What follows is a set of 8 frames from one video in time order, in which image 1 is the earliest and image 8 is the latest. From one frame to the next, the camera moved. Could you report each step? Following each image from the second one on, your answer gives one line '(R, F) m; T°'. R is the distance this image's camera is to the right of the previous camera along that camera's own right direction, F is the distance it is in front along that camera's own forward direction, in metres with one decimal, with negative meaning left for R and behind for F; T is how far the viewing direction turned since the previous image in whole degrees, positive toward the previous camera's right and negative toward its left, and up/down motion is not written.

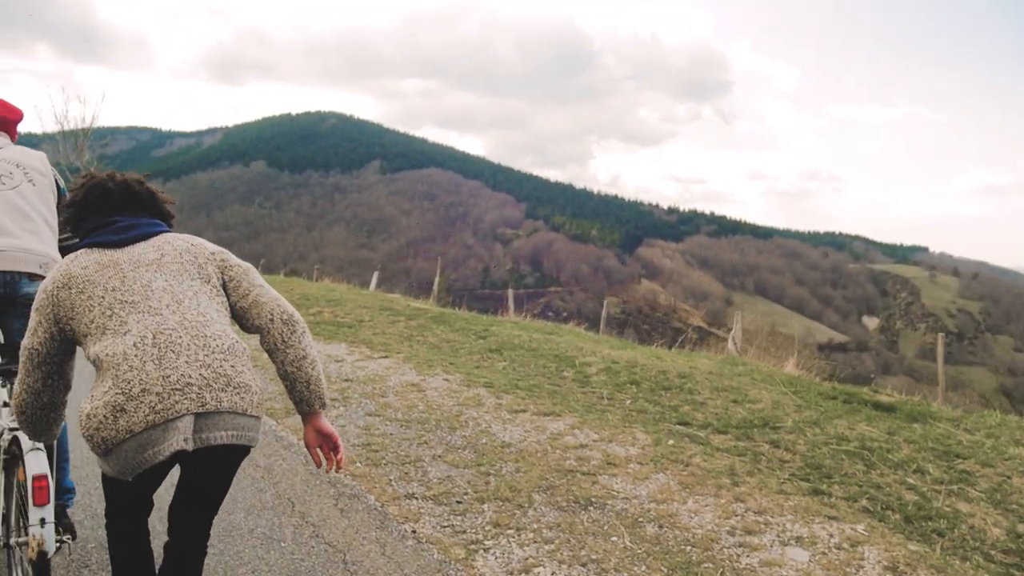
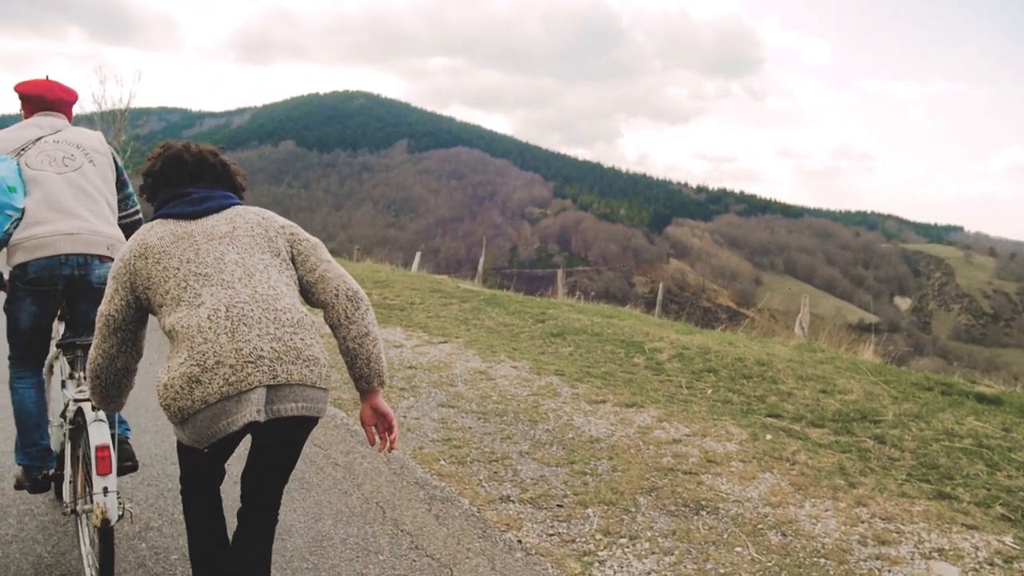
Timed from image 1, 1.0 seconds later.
(-0.4, +0.4) m; -2°
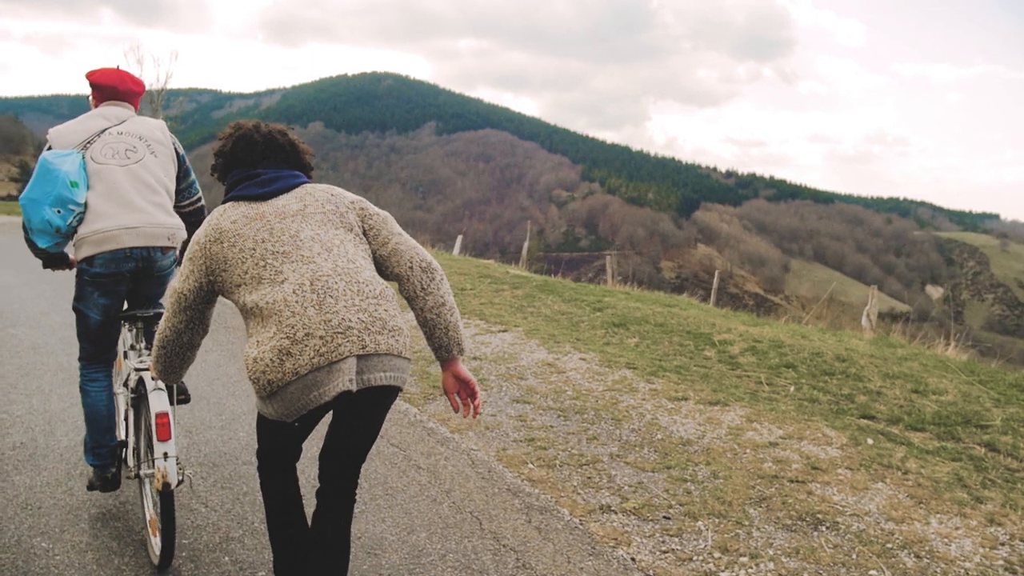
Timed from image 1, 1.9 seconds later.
(-0.4, +0.4) m; -2°
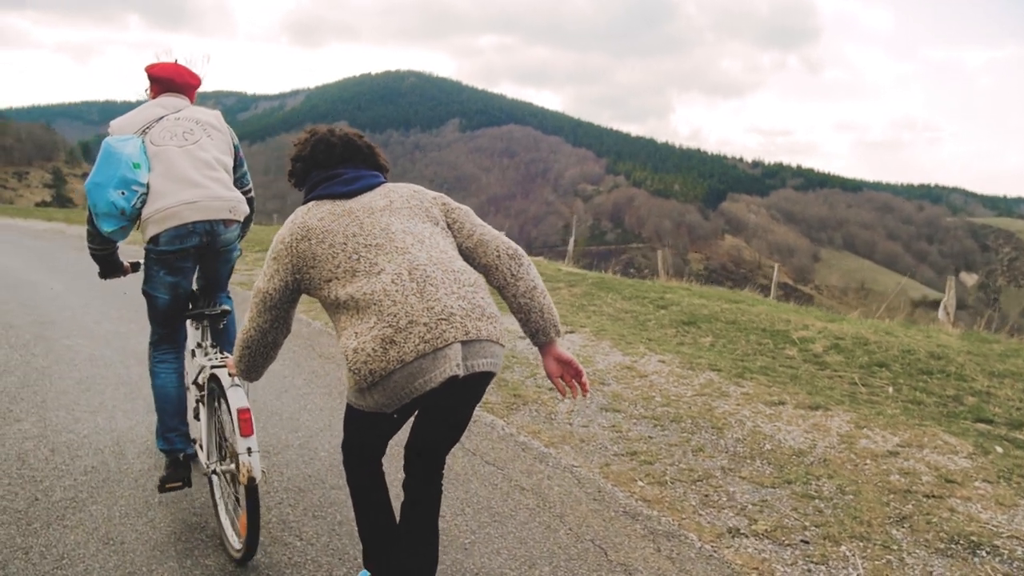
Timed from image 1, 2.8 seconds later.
(-0.4, +0.4) m; -2°
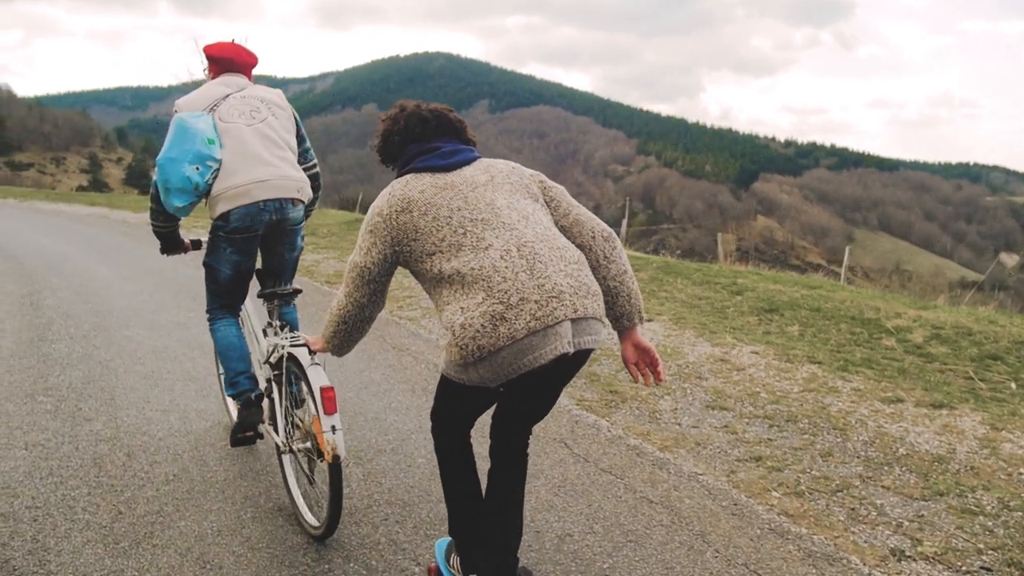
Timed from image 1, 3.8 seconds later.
(-0.4, +0.4) m; -2°
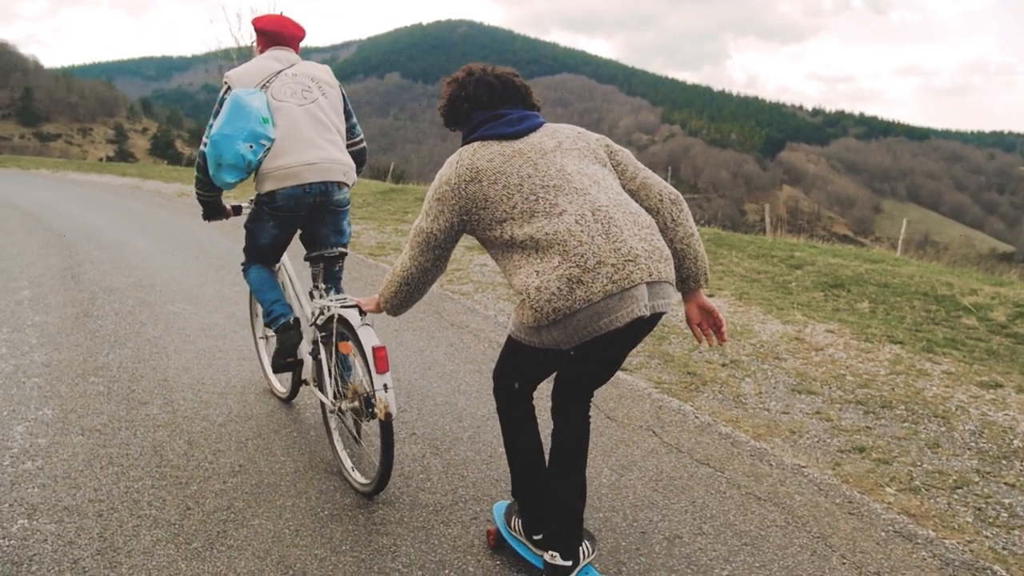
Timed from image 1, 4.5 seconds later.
(-0.3, +0.3) m; -1°
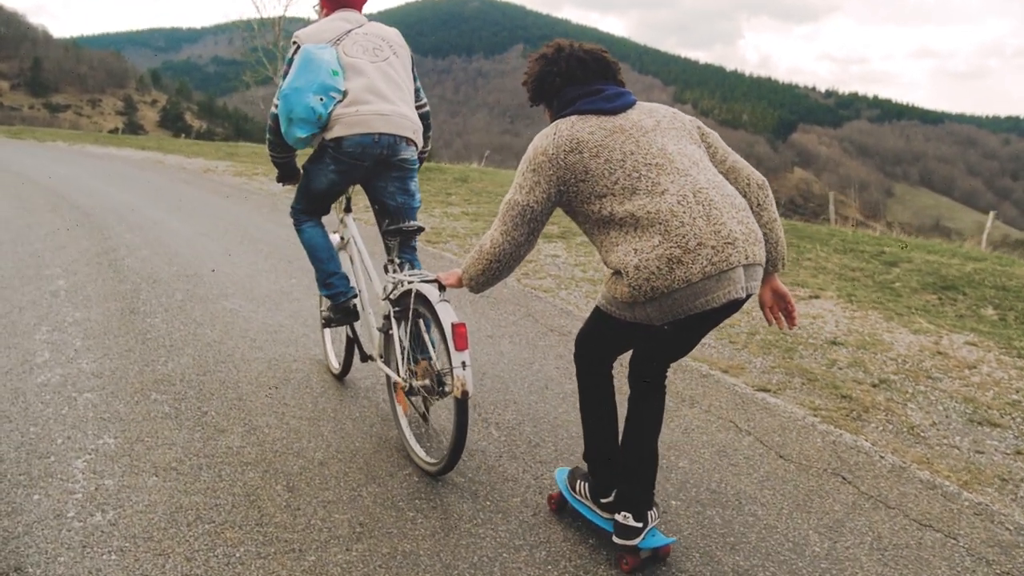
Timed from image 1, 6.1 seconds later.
(-0.6, +0.7) m; 0°
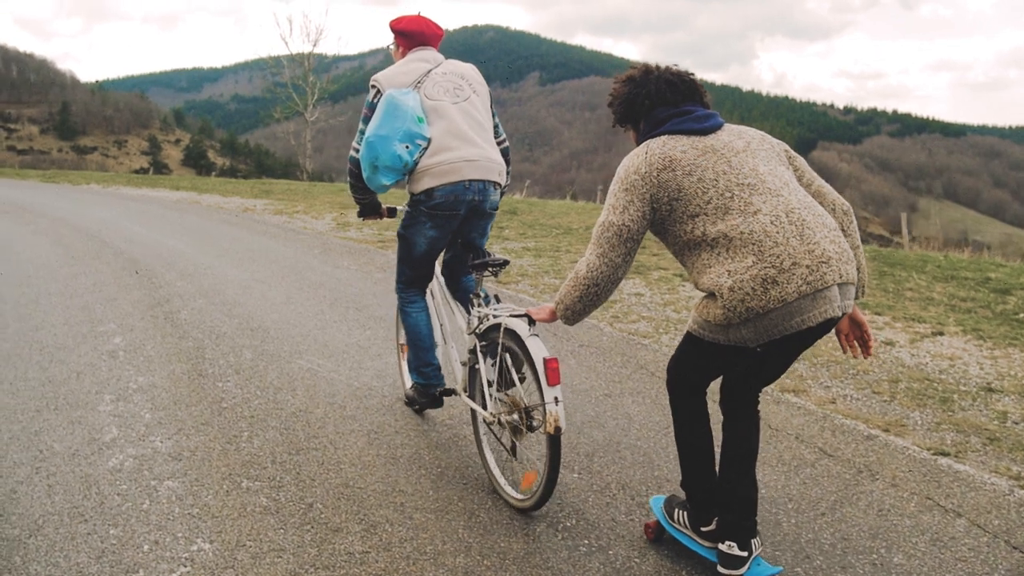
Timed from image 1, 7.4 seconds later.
(-0.5, +0.6) m; -1°
